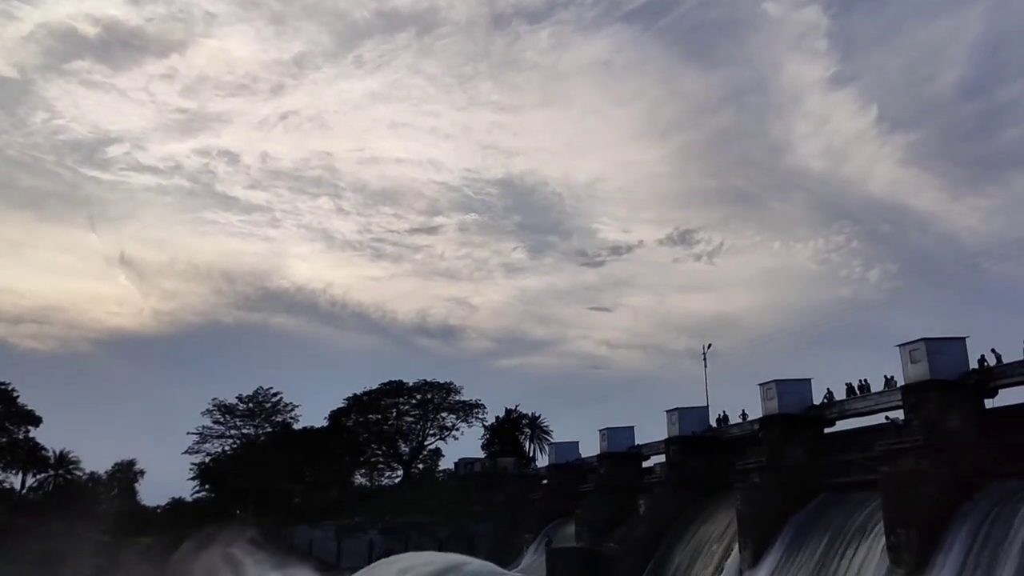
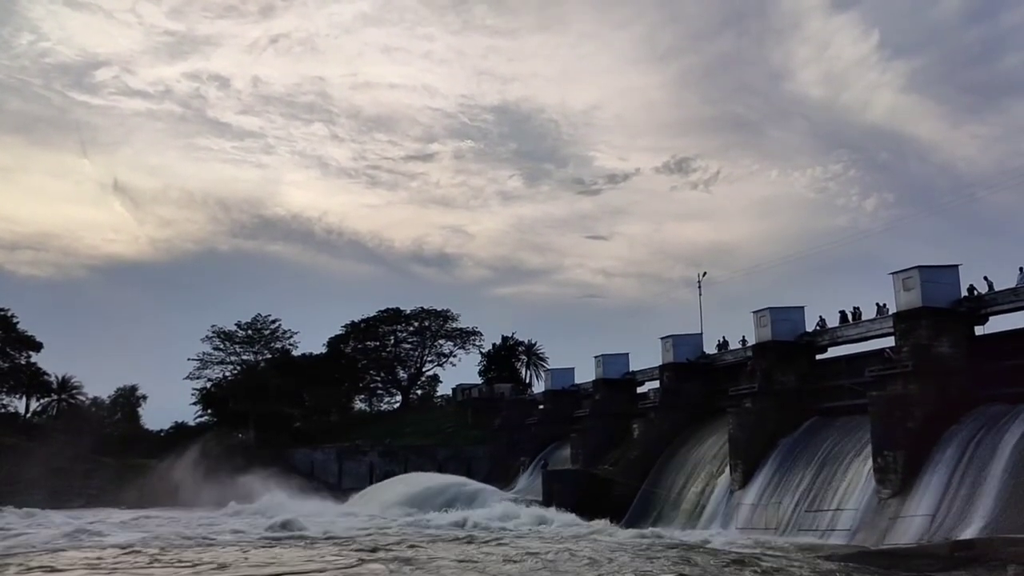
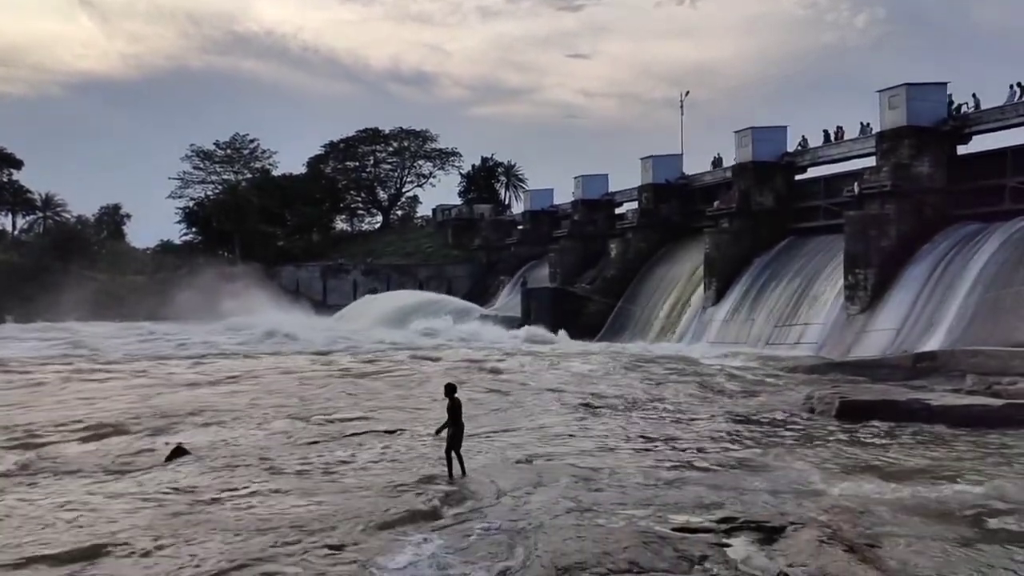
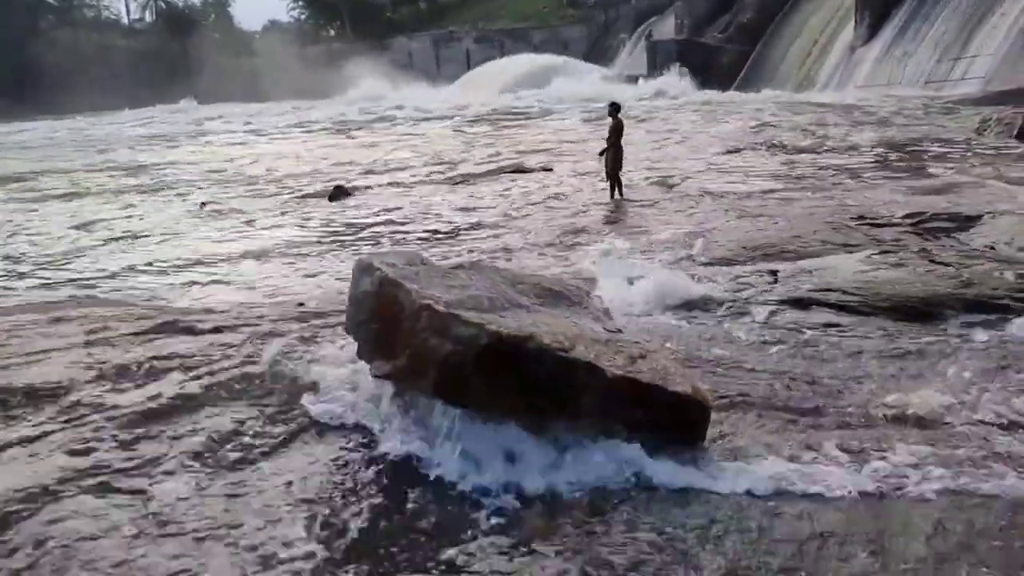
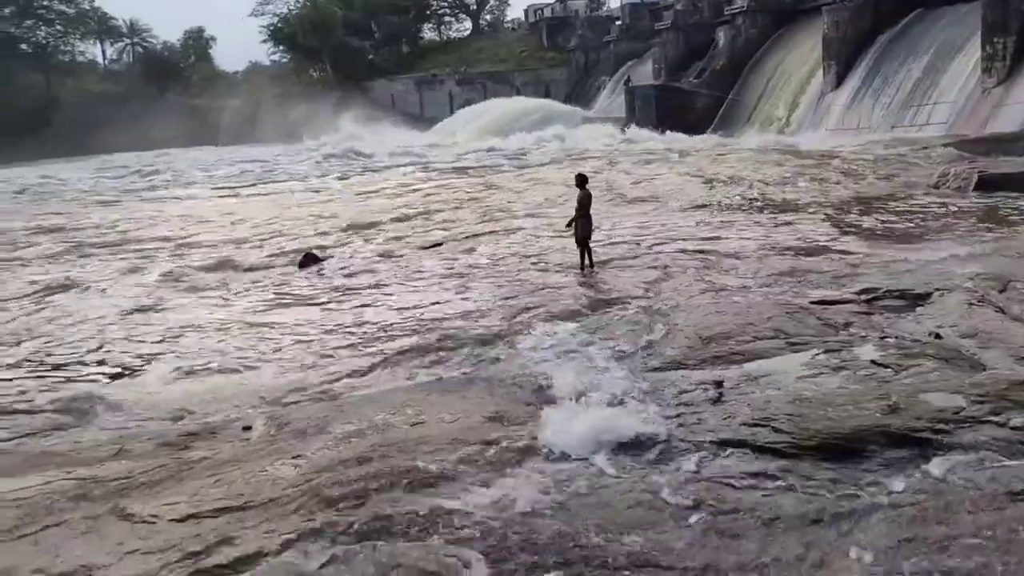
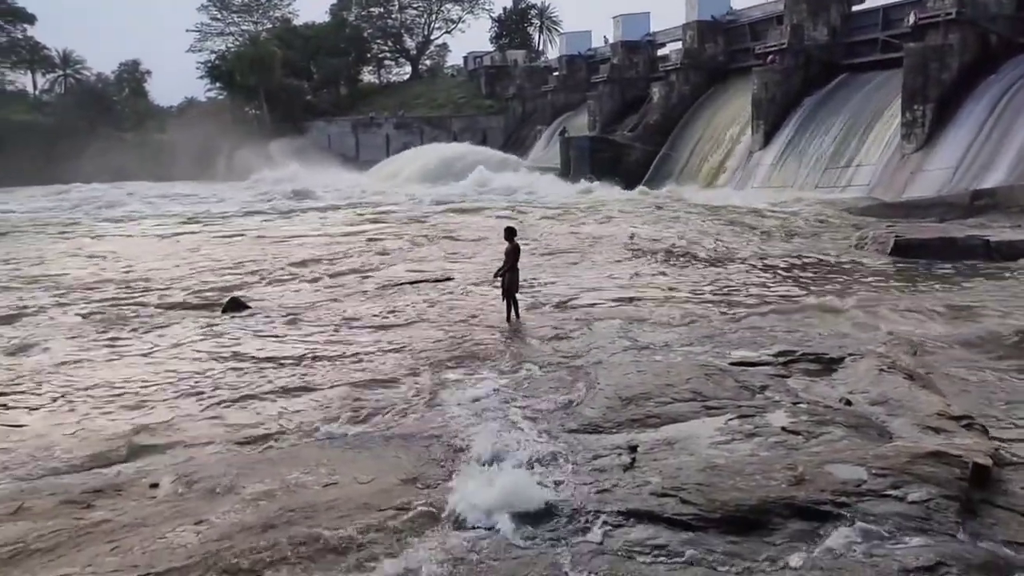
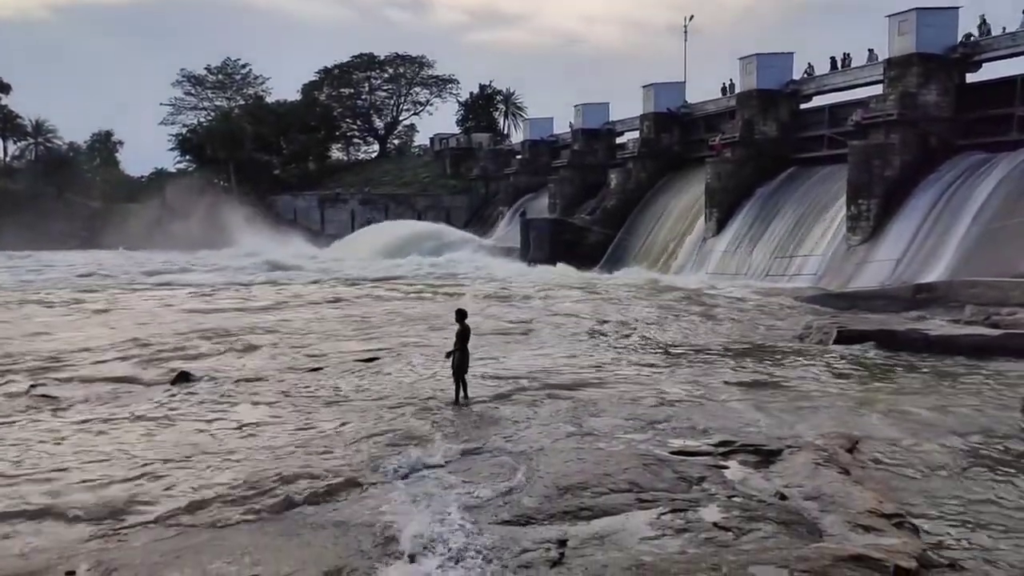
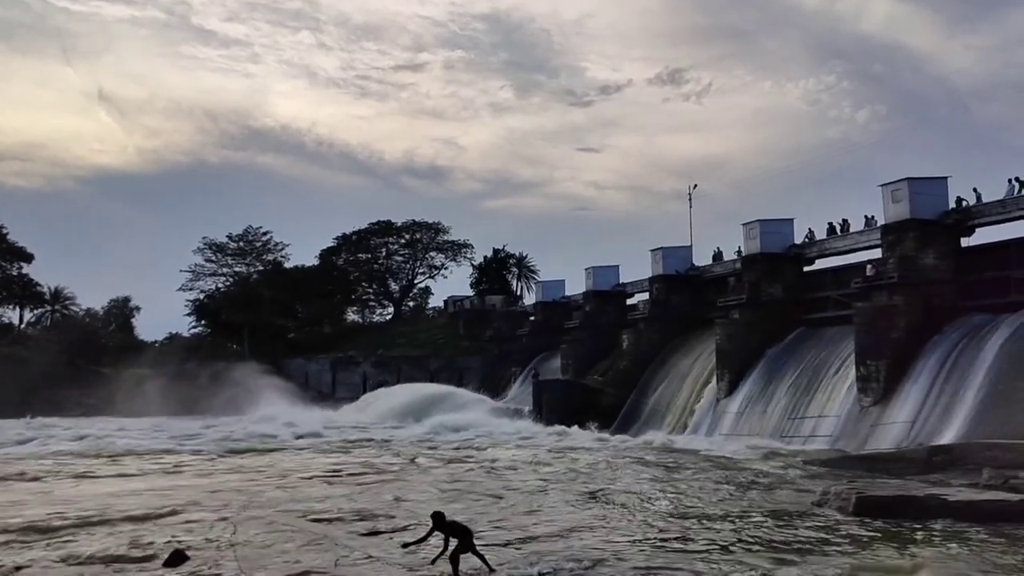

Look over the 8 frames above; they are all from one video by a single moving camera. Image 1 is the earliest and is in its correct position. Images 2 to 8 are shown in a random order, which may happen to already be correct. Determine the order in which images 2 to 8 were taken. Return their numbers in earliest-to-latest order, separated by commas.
2, 8, 3, 7, 6, 5, 4
